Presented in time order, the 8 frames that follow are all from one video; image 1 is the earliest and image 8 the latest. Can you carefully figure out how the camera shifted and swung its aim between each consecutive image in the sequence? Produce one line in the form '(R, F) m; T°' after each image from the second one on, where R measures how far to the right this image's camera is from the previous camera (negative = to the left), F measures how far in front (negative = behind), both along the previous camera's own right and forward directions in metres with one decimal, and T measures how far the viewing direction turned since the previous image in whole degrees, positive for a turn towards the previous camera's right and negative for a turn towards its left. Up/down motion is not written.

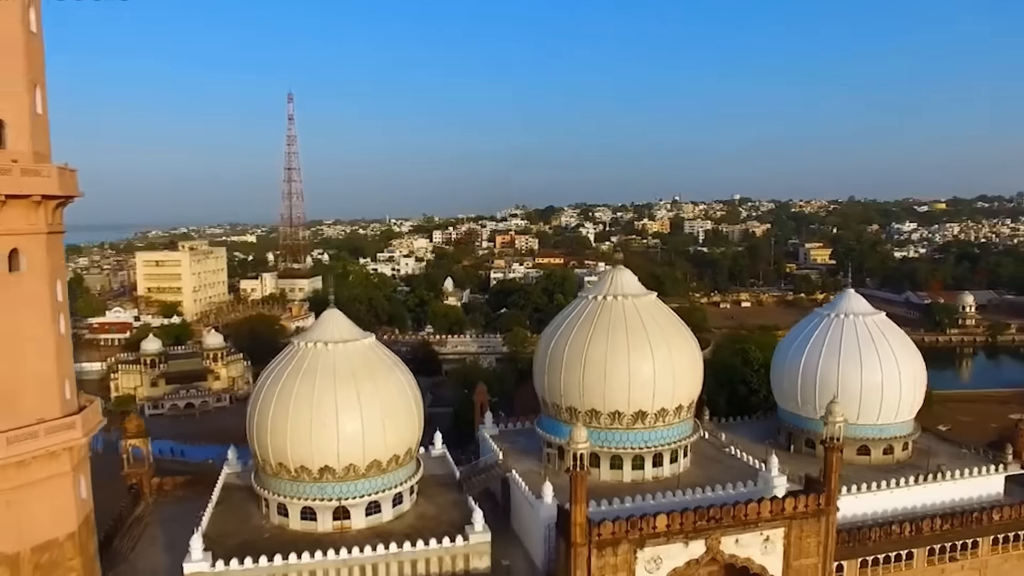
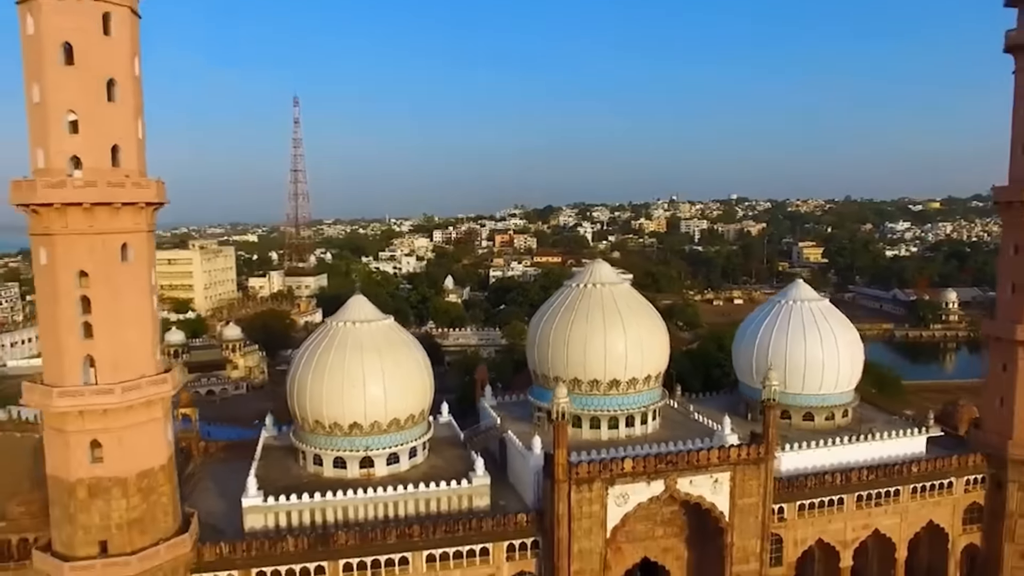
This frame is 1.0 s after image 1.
(+0.1, -3.1) m; 0°
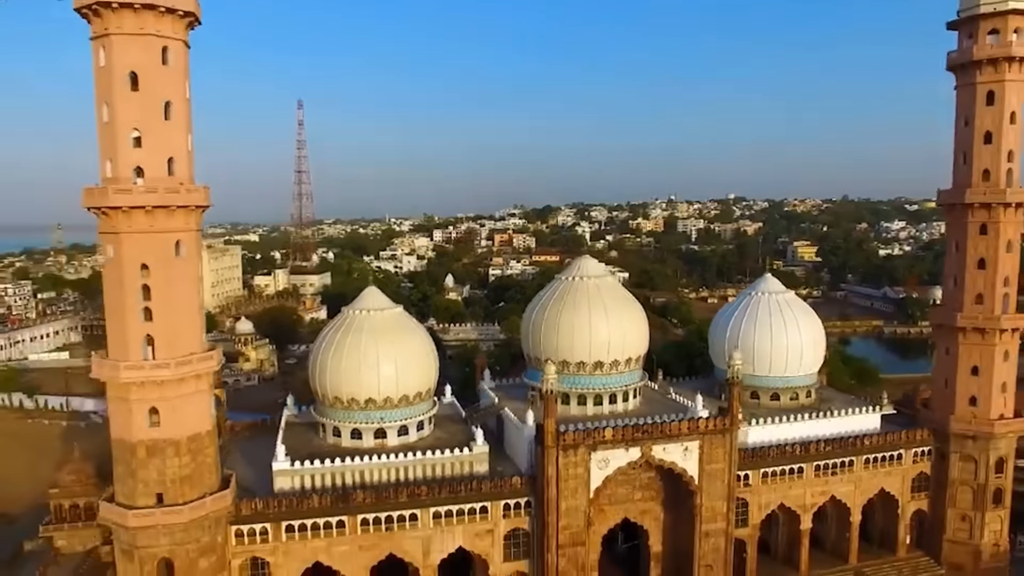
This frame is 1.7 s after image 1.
(+0.1, -2.4) m; 0°
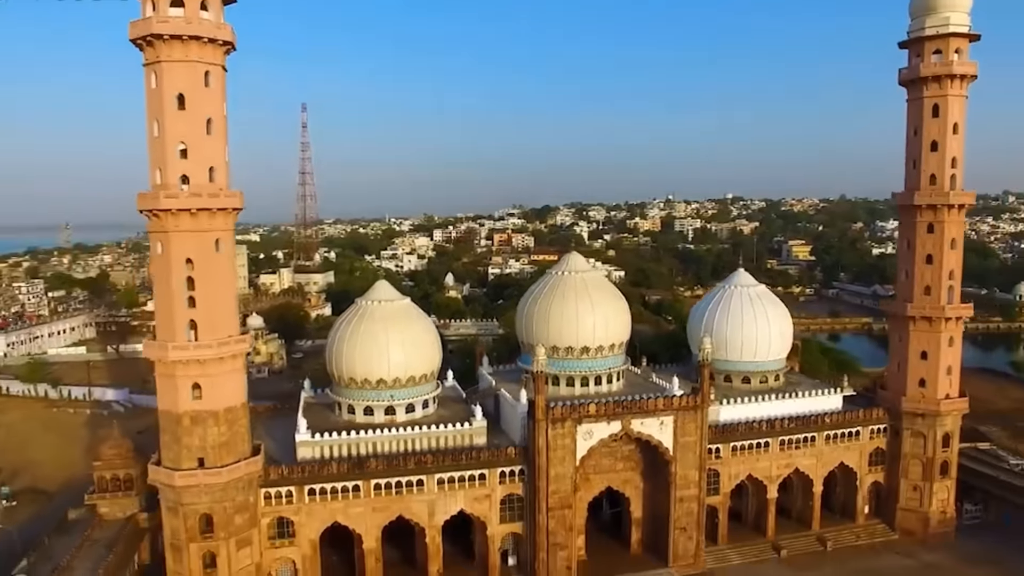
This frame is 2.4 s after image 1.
(+0.1, -2.4) m; 0°
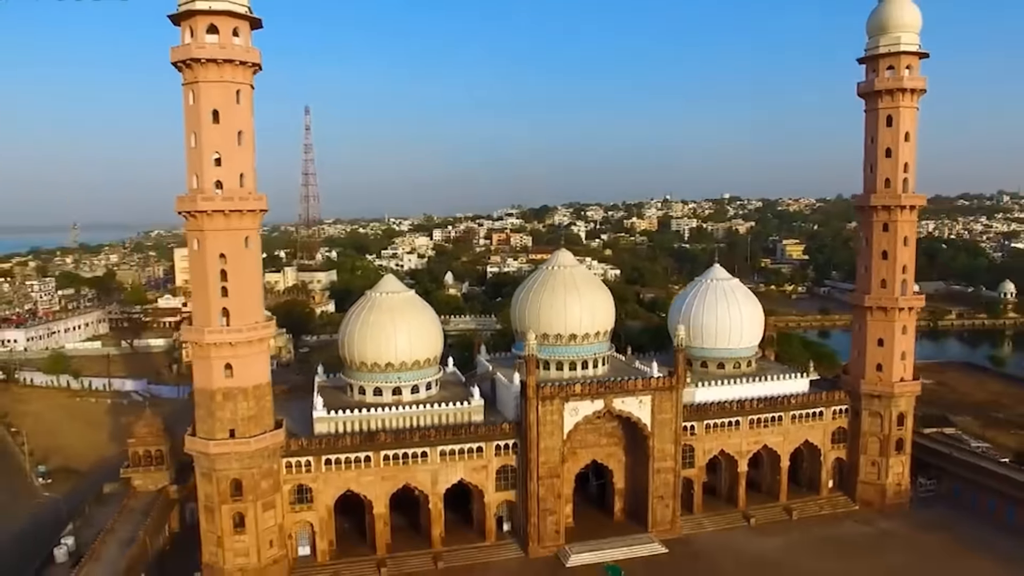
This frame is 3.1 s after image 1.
(+0.2, -2.5) m; 0°
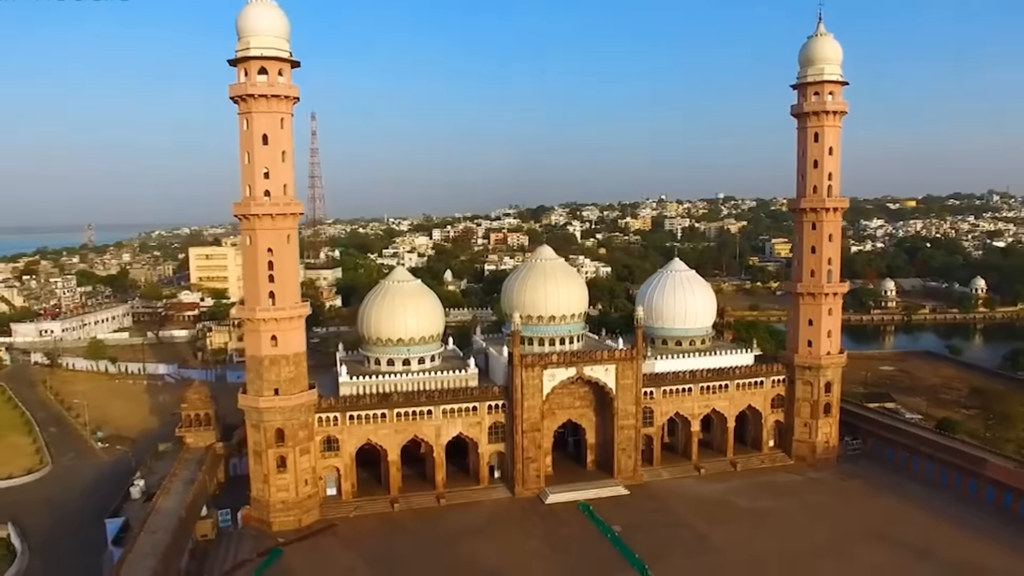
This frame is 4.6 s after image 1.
(+0.4, -5.2) m; 0°
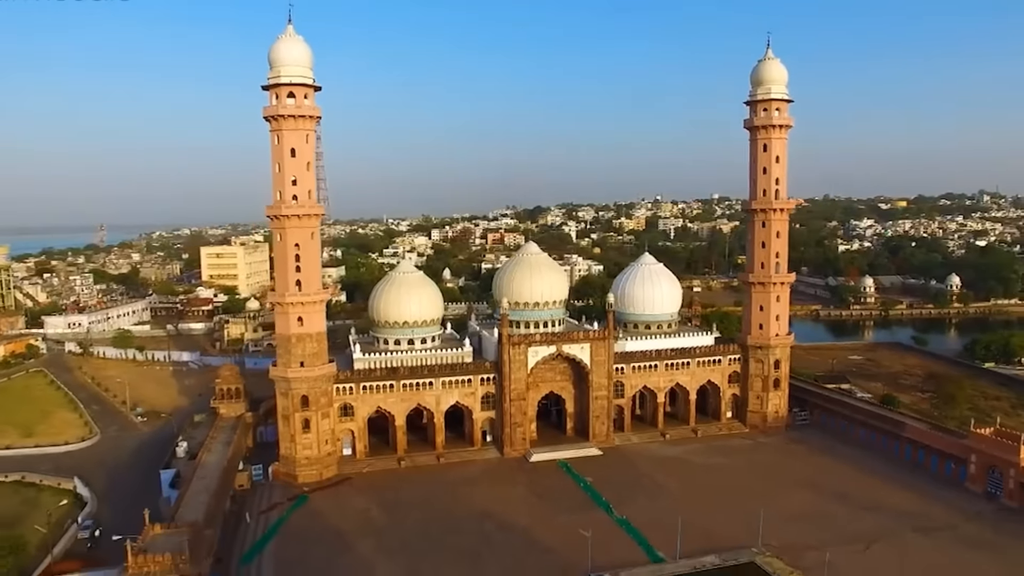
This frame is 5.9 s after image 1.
(+0.4, -4.9) m; 0°
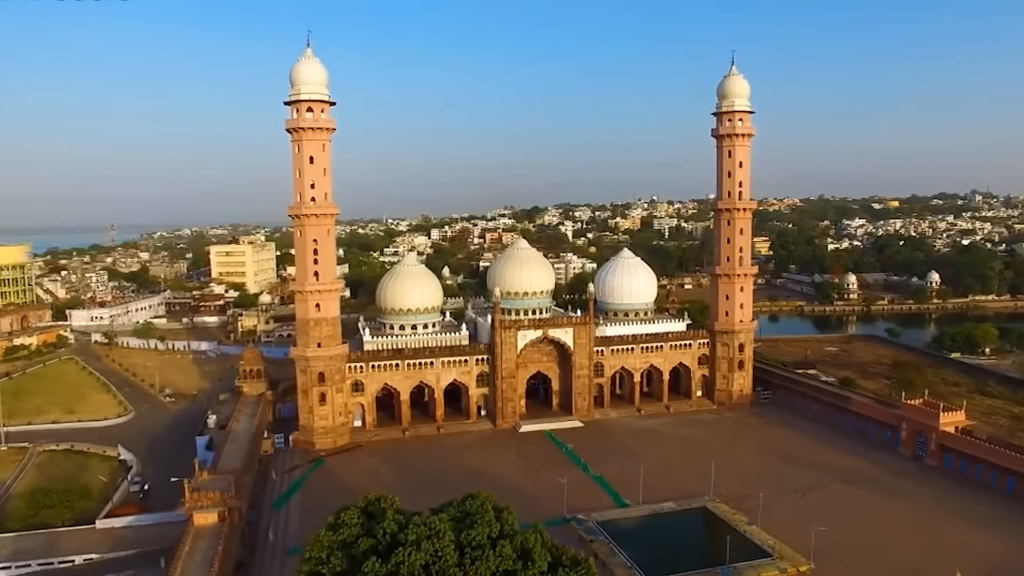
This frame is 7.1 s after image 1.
(+0.4, -4.4) m; 0°
